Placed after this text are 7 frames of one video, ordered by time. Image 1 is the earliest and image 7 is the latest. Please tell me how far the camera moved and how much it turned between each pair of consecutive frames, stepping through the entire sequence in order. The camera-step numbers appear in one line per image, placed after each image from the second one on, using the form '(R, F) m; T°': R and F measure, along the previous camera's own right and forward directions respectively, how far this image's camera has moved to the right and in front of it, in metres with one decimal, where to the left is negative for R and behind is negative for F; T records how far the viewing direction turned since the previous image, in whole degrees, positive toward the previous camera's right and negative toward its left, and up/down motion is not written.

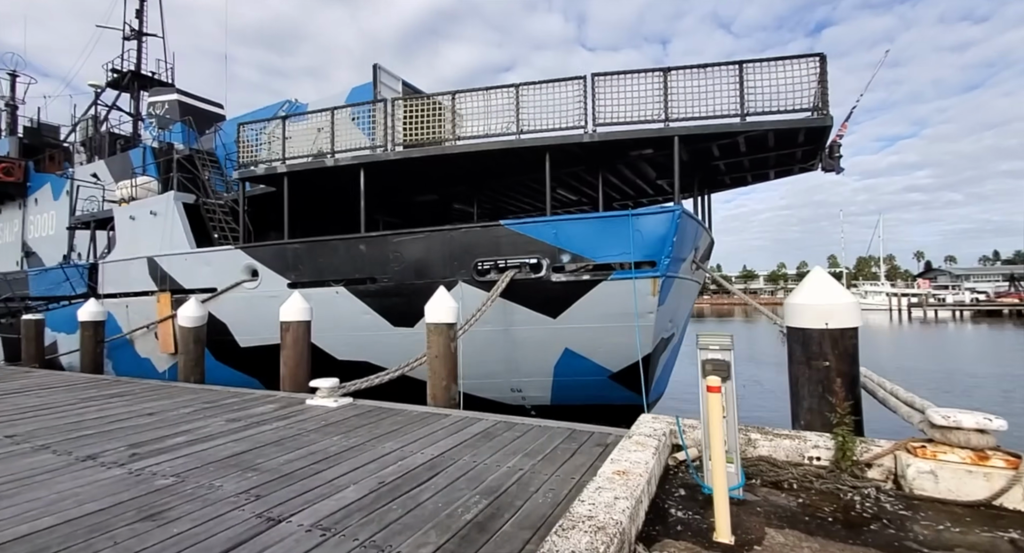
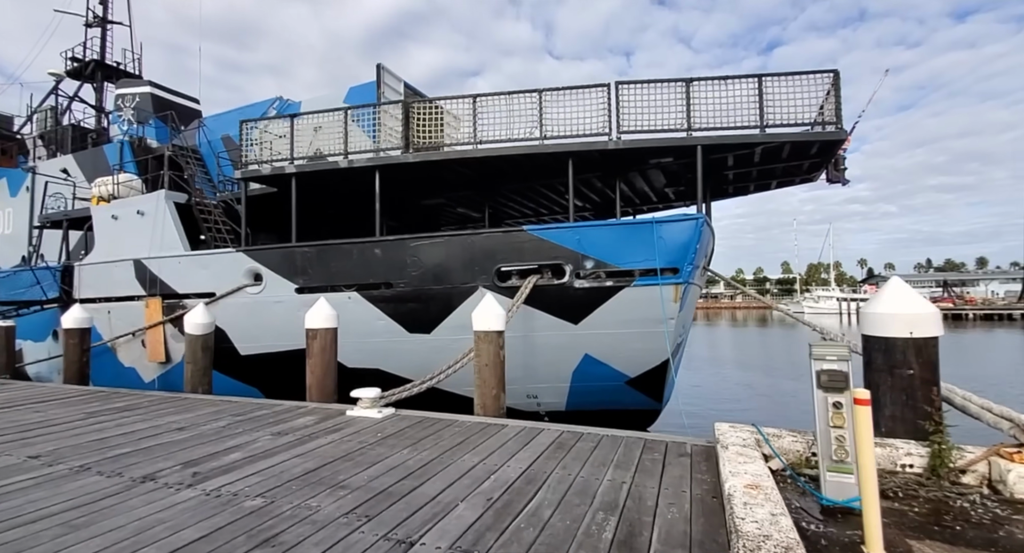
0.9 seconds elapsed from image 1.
(-0.6, +0.1) m; +4°
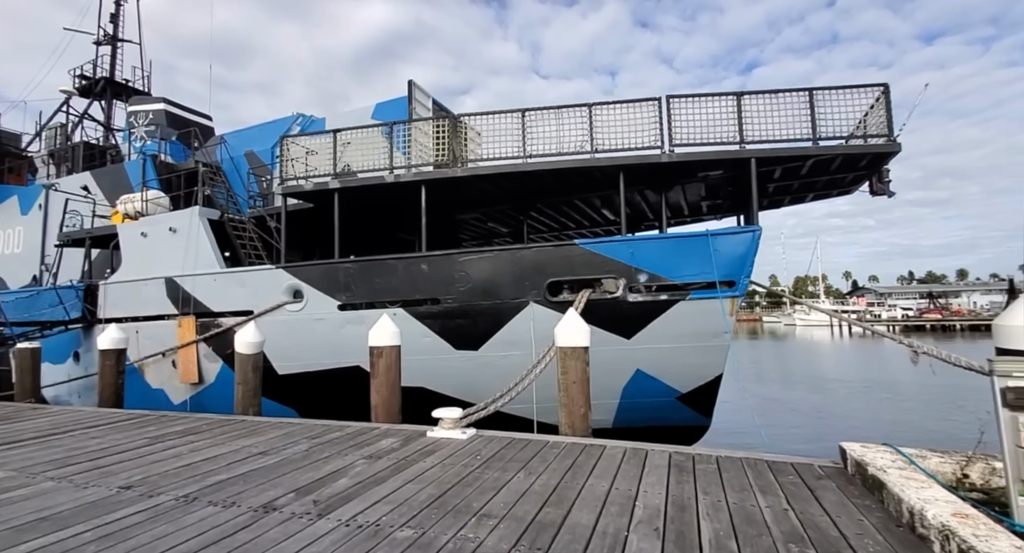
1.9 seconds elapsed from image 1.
(-0.7, +0.1) m; +1°
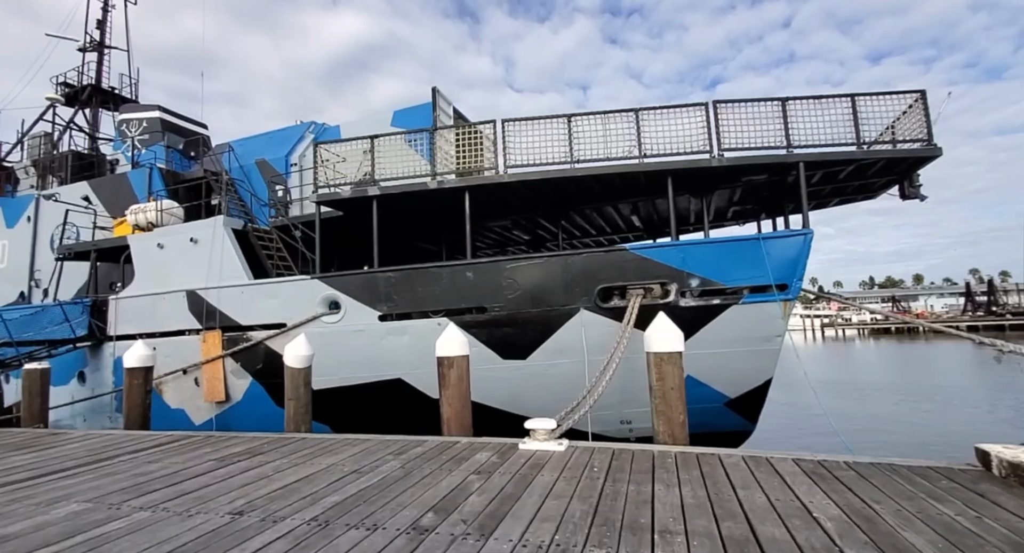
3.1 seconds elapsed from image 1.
(-0.8, +0.1) m; +2°
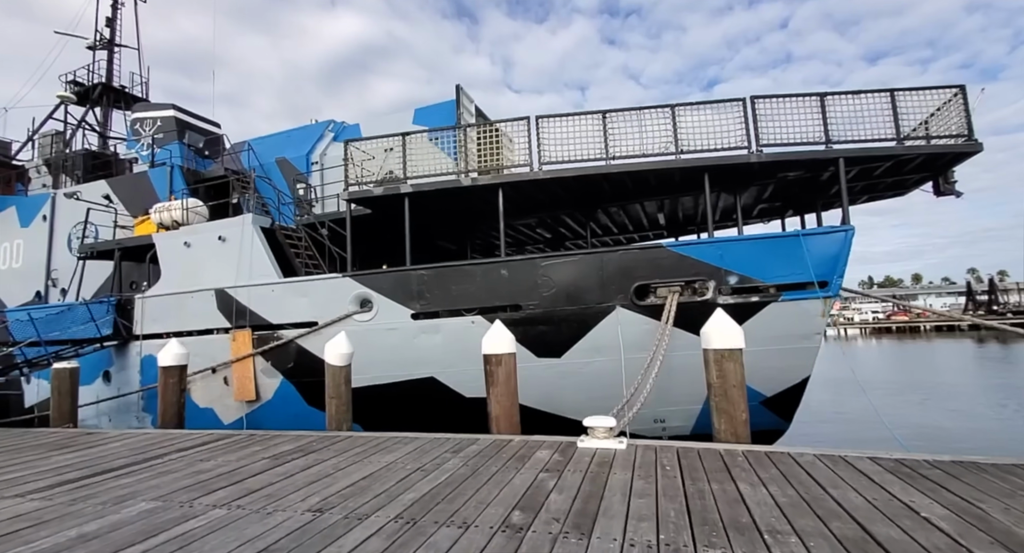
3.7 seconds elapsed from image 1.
(-0.4, 0.0) m; 0°
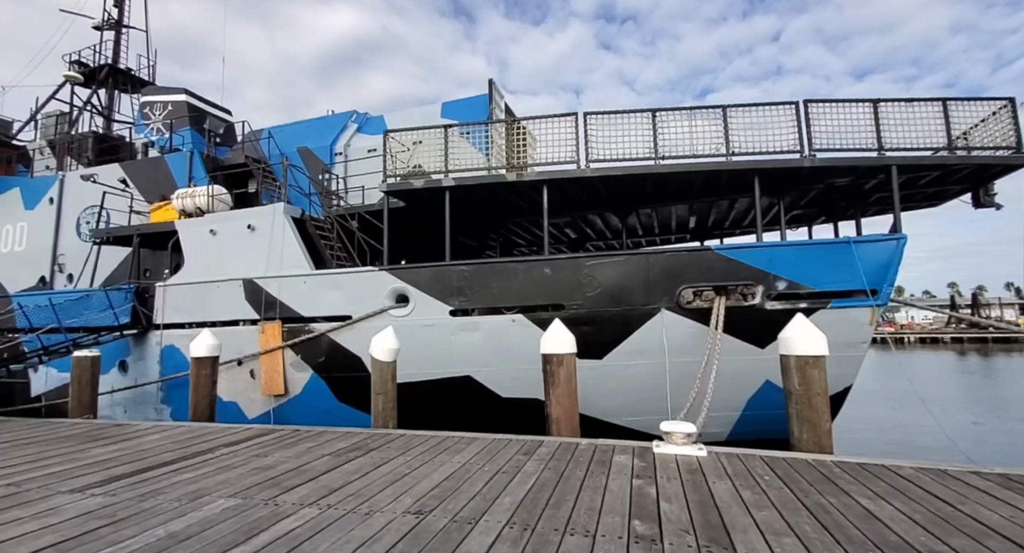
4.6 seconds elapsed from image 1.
(-0.6, +0.1) m; +1°
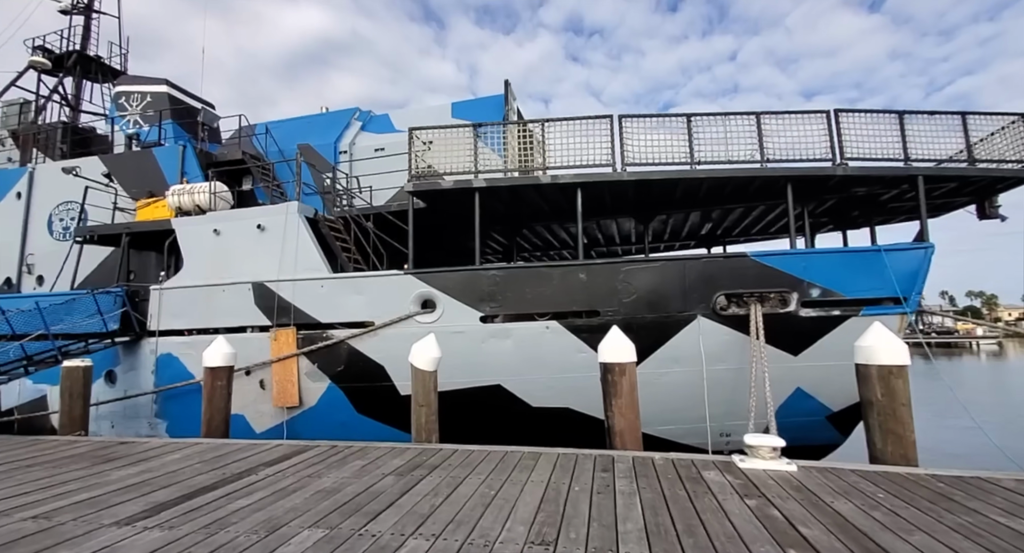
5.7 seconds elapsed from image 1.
(-0.7, +0.2) m; +4°
